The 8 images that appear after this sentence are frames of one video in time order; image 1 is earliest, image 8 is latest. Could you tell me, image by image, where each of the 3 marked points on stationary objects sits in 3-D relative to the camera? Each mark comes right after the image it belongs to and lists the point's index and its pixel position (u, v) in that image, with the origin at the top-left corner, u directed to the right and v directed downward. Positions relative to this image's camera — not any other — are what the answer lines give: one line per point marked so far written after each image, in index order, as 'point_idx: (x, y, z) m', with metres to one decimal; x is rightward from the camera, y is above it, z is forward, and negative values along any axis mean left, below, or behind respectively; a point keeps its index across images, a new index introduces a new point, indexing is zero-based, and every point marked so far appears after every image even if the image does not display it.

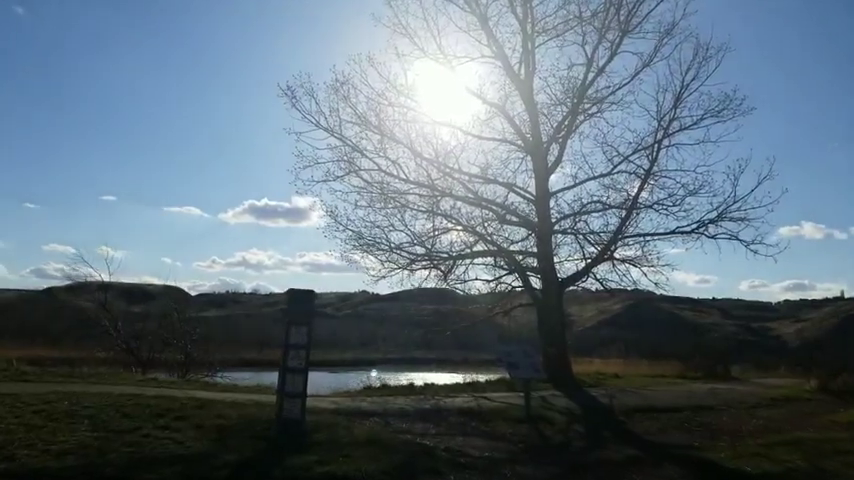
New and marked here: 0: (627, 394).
0: (+4.1, -3.1, +19.2) m
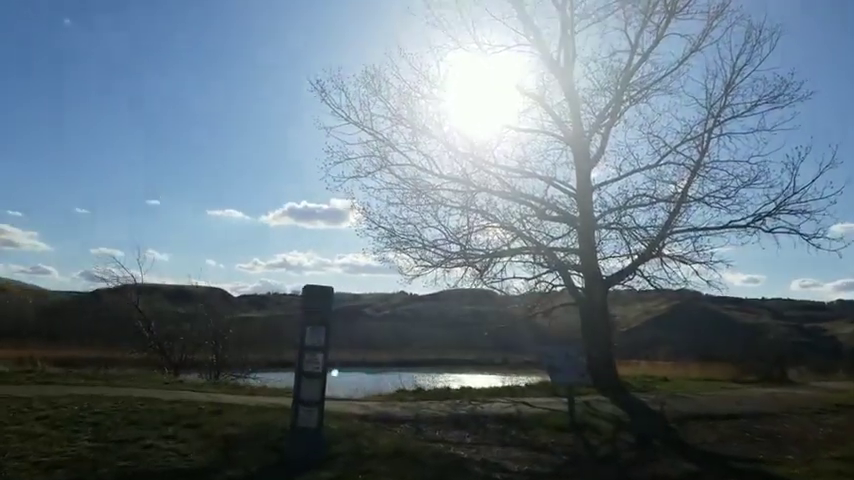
0: (+4.8, -3.1, +18.1) m
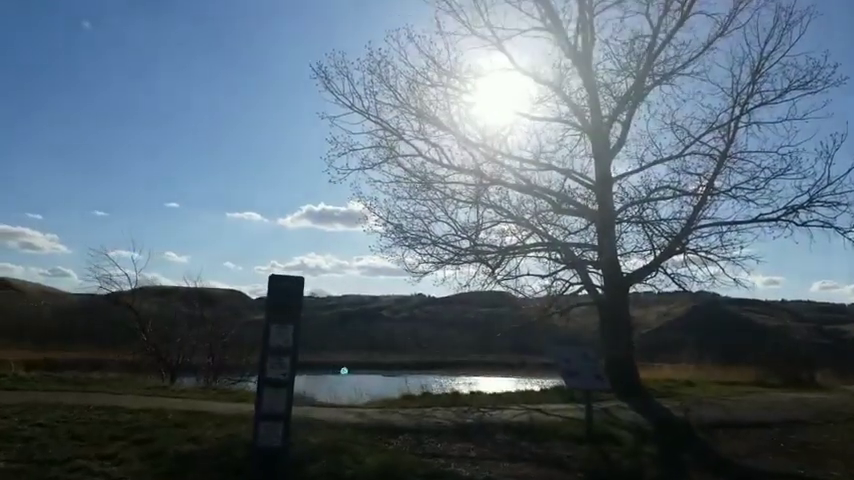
0: (+4.9, -2.9, +16.8) m
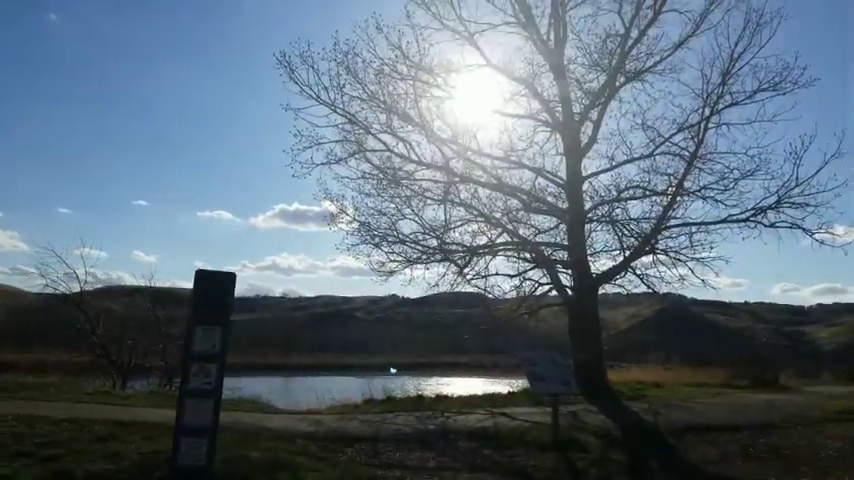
0: (+4.3, -2.9, +16.5) m
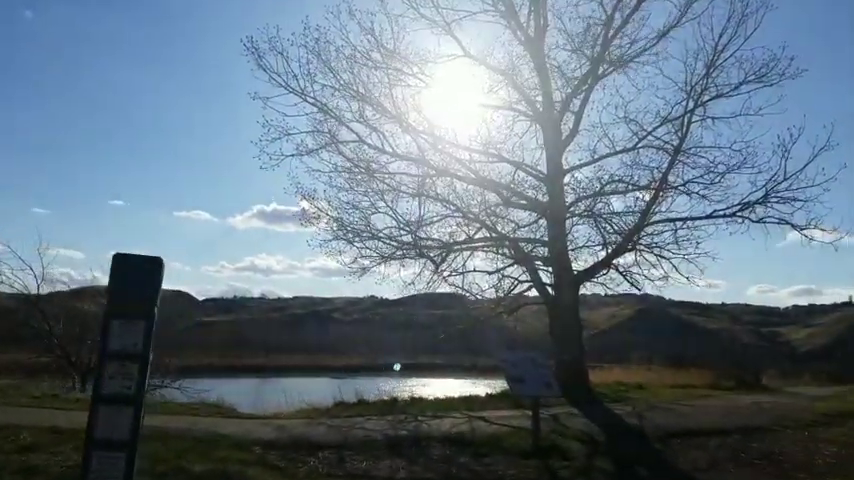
0: (+3.8, -2.9, +15.8) m
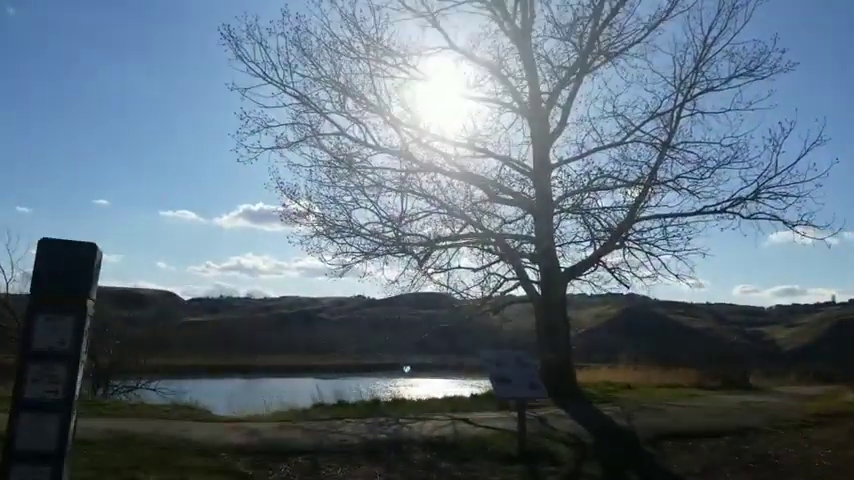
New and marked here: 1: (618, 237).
0: (+3.6, -2.8, +15.4) m
1: (+3.6, +0.1, +17.9) m
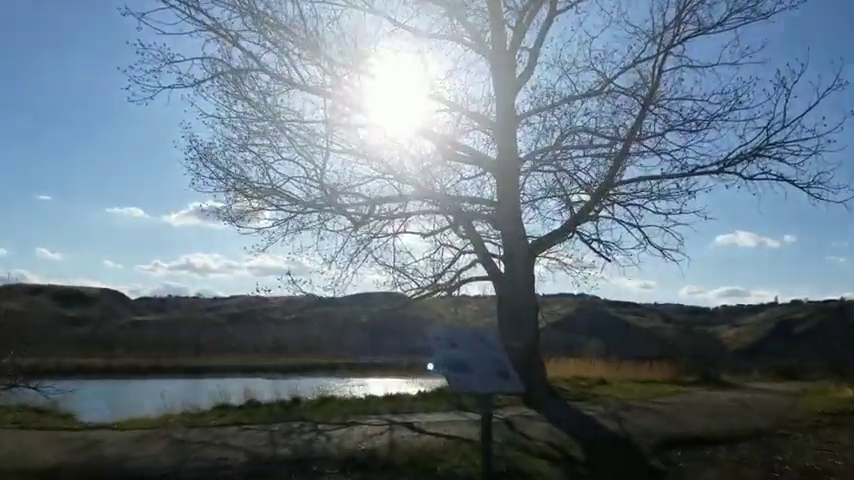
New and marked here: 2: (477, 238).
0: (+2.7, -2.2, +12.3) m
1: (+2.7, +0.6, +14.9) m
2: (+0.8, 0.0, +15.5) m
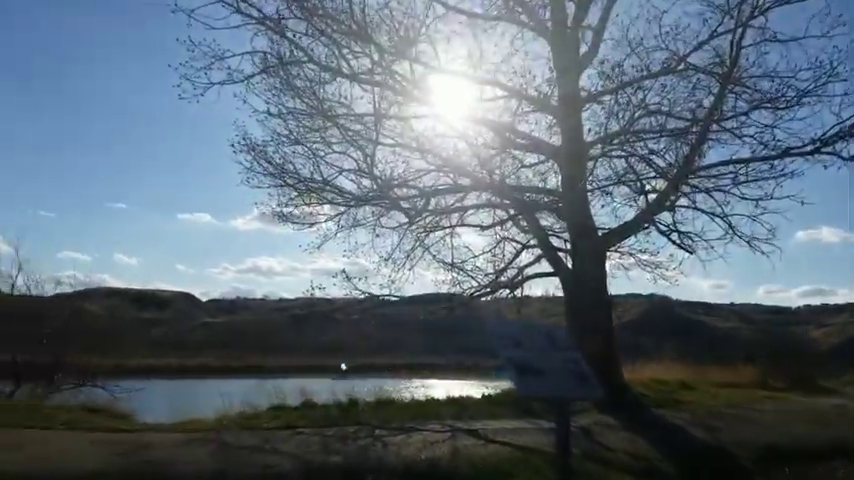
0: (+3.5, -2.1, +11.2) m
1: (+3.6, +0.7, +13.7) m
2: (+1.8, +0.1, +14.5) m
